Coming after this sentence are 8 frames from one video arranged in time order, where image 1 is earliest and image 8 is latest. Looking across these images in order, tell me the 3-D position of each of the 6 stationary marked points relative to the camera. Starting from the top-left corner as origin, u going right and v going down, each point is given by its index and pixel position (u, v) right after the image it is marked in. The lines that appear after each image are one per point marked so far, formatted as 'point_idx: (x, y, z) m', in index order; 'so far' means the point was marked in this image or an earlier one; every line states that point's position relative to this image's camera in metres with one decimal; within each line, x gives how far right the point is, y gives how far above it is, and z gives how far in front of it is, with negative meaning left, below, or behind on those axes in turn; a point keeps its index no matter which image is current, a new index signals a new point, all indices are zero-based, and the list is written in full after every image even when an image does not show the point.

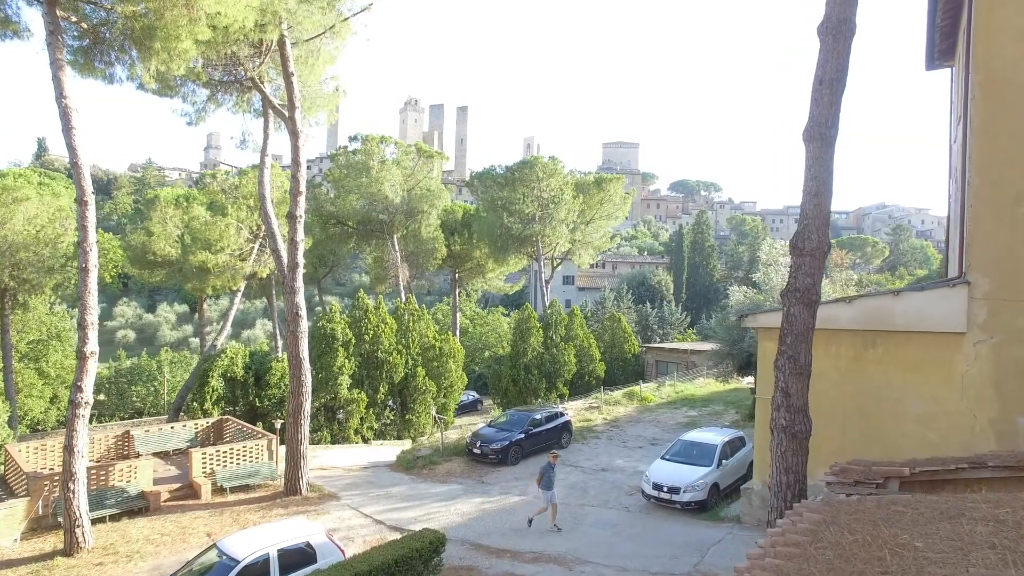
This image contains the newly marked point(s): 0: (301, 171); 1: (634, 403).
0: (-3.5, +2.0, +11.0) m
1: (+3.6, -3.4, +19.4) m
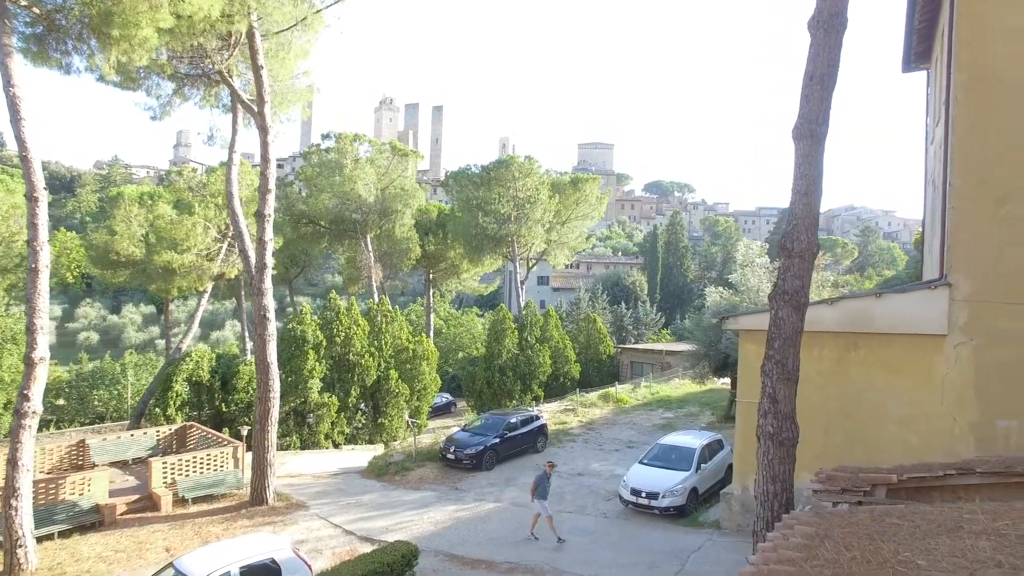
0: (-3.9, +1.9, +10.6) m
1: (+2.8, -3.4, +19.3) m
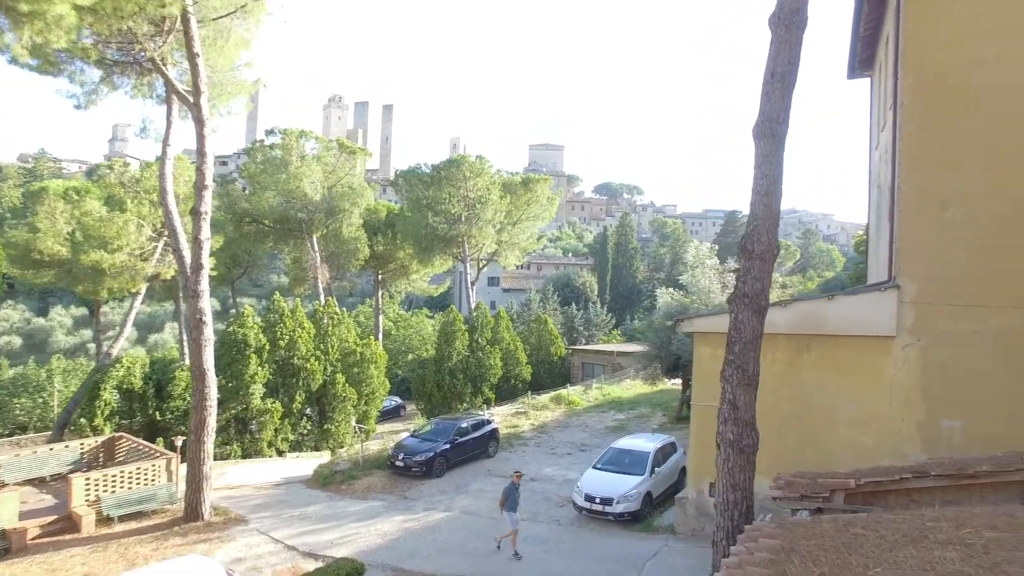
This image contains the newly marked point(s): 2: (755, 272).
0: (-4.6, +1.9, +10.0) m
1: (+1.4, -3.4, +19.2) m
2: (+1.9, +0.1, +5.3) m
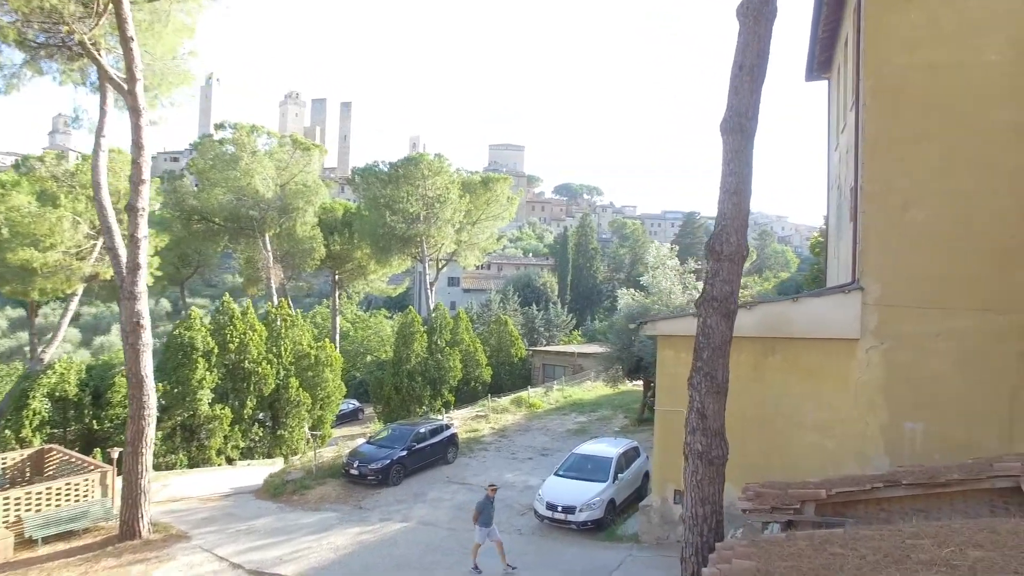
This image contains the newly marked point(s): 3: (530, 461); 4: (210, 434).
0: (-5.2, +1.9, +9.3) m
1: (+0.3, -3.5, +18.9) m
2: (+1.6, +0.1, +5.1) m
3: (+0.4, -3.6, +13.7) m
4: (-7.1, -3.4, +15.6) m
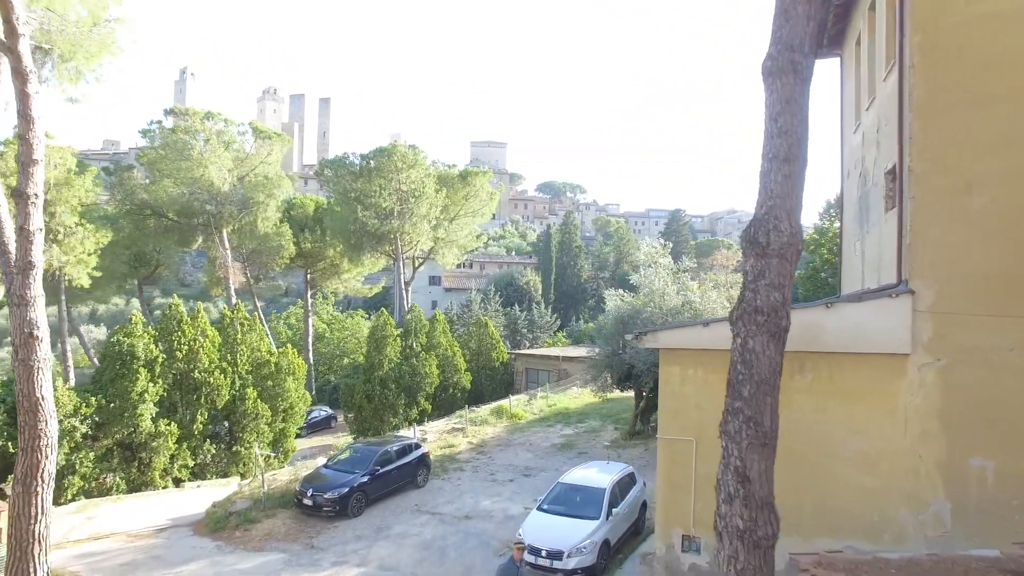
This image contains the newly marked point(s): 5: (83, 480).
0: (-5.5, +1.8, +7.7) m
1: (-0.2, -3.5, +17.4) m
2: (+1.4, +0.1, +3.6) m
3: (0.0, -3.6, +12.2) m
4: (-7.6, -3.5, +14.0) m
5: (-8.3, -3.7, +12.9) m
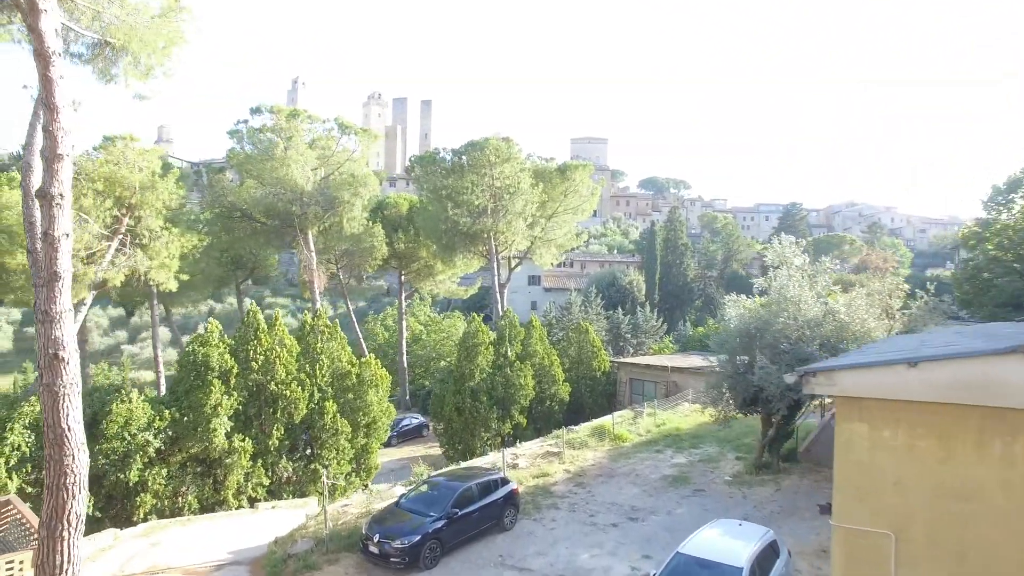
0: (-4.5, +1.7, +6.6) m
1: (+2.1, -3.6, +15.4) m
2: (+1.7, -0.1, +1.5) m
3: (+1.6, -3.7, +10.3) m
4: (-5.6, -3.6, +13.1) m
5: (-6.5, -3.9, +12.2) m
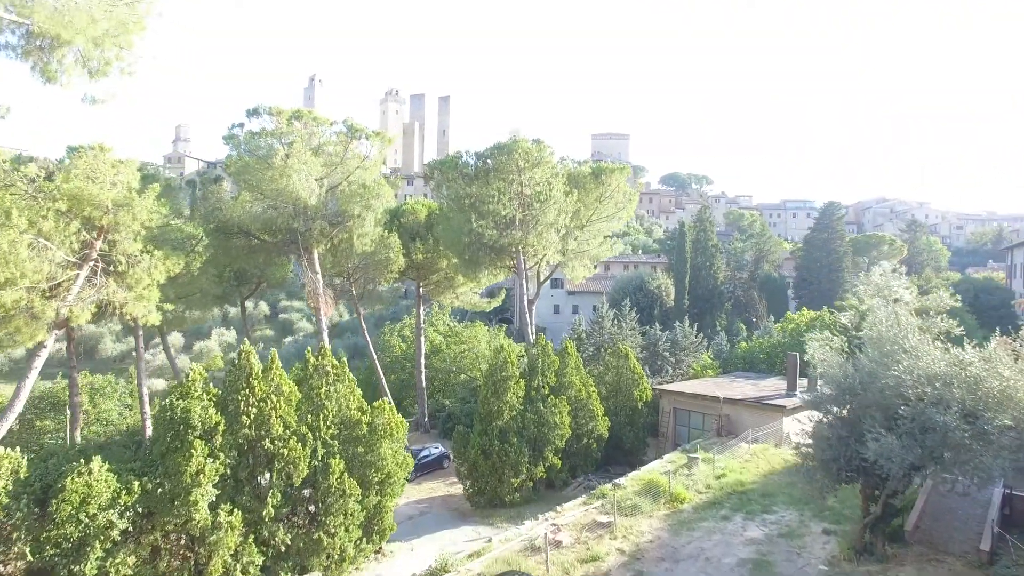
0: (-4.0, +1.0, +4.3) m
1: (+2.9, -4.2, +13.0) m
2: (+2.1, -0.8, -0.9) m
3: (+2.2, -4.4, +7.9) m
4: (-4.9, -4.3, +10.9) m
5: (-5.9, -4.5, +10.0) m
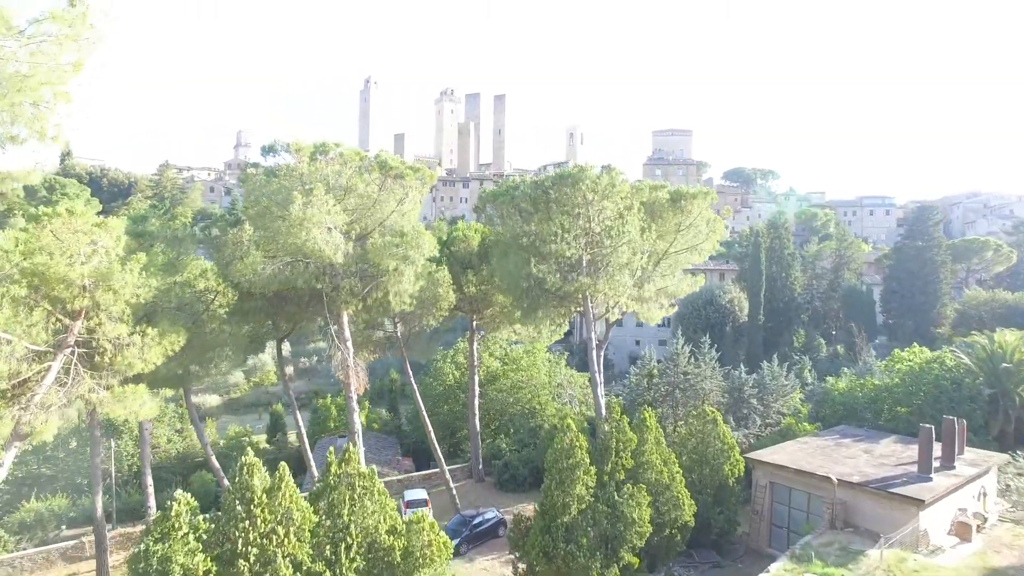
0: (-3.6, -0.5, +1.7) m
1: (+4.0, -5.6, +9.8) m
2: (+2.0, -2.4, -4.0) m
3: (+2.8, -5.9, +4.8) m
4: (-4.0, -5.7, +8.4) m
5: (-5.0, -6.0, +7.6) m
